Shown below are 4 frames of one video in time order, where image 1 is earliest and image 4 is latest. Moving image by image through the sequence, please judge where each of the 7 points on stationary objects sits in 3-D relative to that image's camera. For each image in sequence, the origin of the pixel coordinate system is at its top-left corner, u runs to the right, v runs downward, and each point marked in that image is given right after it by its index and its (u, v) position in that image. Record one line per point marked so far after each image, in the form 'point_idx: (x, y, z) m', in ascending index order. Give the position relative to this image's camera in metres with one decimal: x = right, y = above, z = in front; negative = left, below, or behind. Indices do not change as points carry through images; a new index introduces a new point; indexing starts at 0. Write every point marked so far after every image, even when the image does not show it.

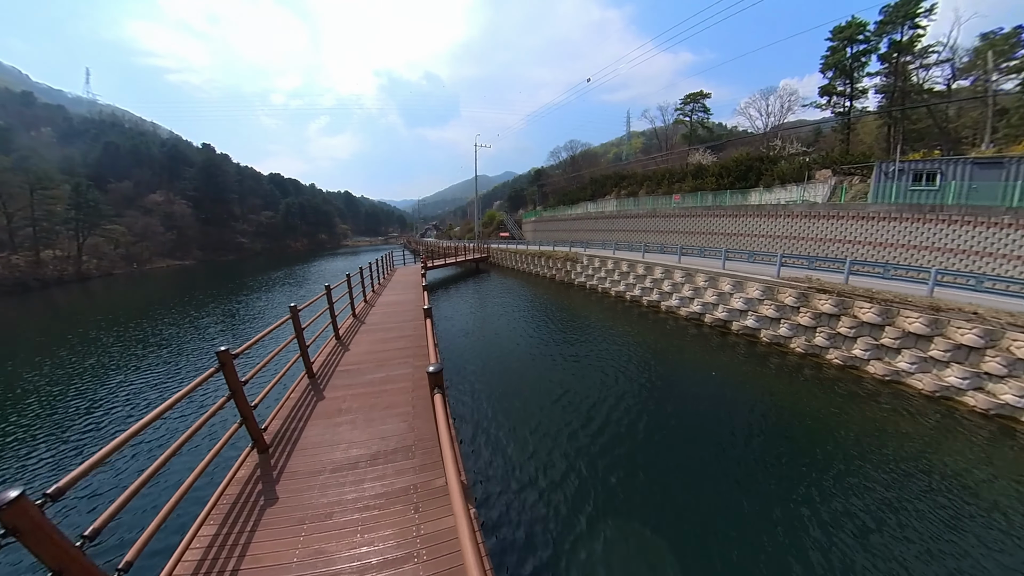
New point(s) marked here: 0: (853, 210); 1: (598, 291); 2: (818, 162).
0: (+28.9, +6.4, +12.6) m
1: (+9.9, -0.6, +15.8) m
2: (+39.1, +15.7, +19.1) m
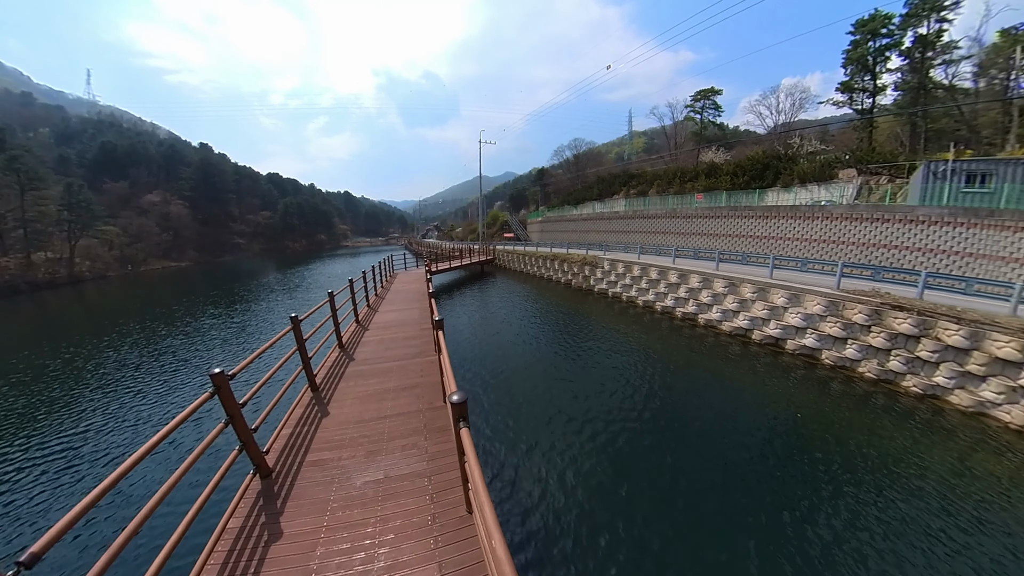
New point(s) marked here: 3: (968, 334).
0: (+29.8, +5.9, +11.7) m
1: (+10.8, -1.1, +14.9) m
2: (+39.9, +15.2, +18.2) m
3: (+19.5, -1.8, +6.6) m
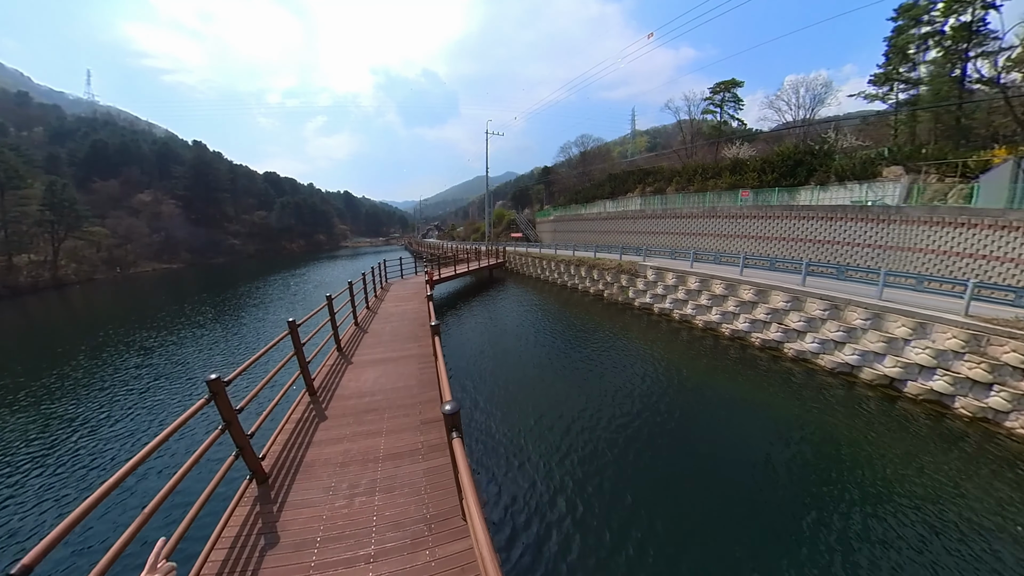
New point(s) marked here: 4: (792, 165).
0: (+31.1, +5.2, +10.2) m
1: (+12.1, -1.9, +13.4) m
2: (+41.2, +14.5, +16.6) m
3: (+20.8, -2.6, +5.1) m
4: (+34.7, +15.3, +18.7) m
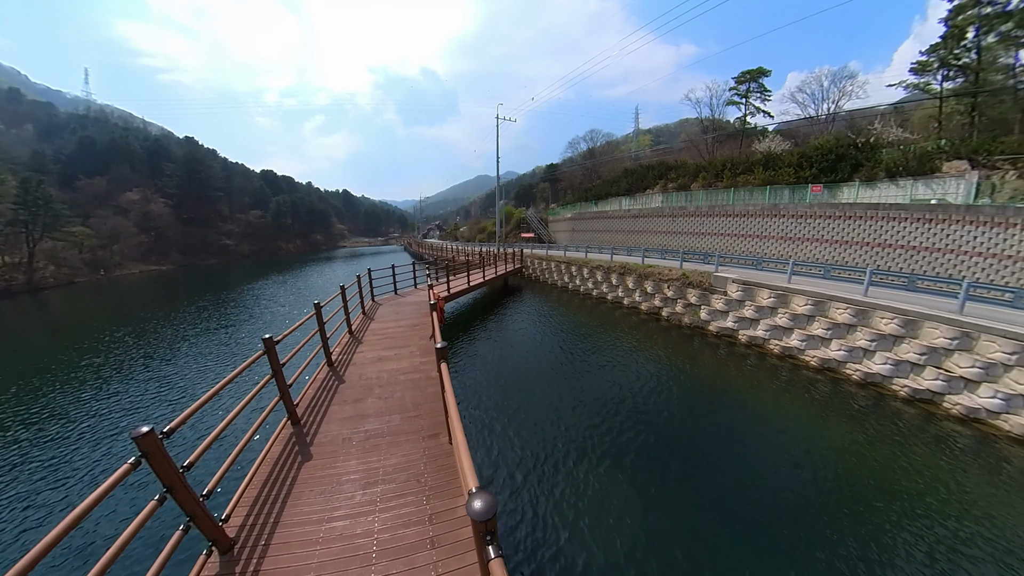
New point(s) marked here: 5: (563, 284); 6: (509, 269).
0: (+32.7, +4.4, +8.5) m
1: (+13.8, -2.6, +11.8) m
2: (+42.9, +13.8, +15.0) m
3: (+22.5, -3.3, +3.5) m
4: (+36.3, +14.6, +17.1) m
5: (+5.1, +0.9, +18.6) m
6: (-1.4, +2.9, +19.8) m
